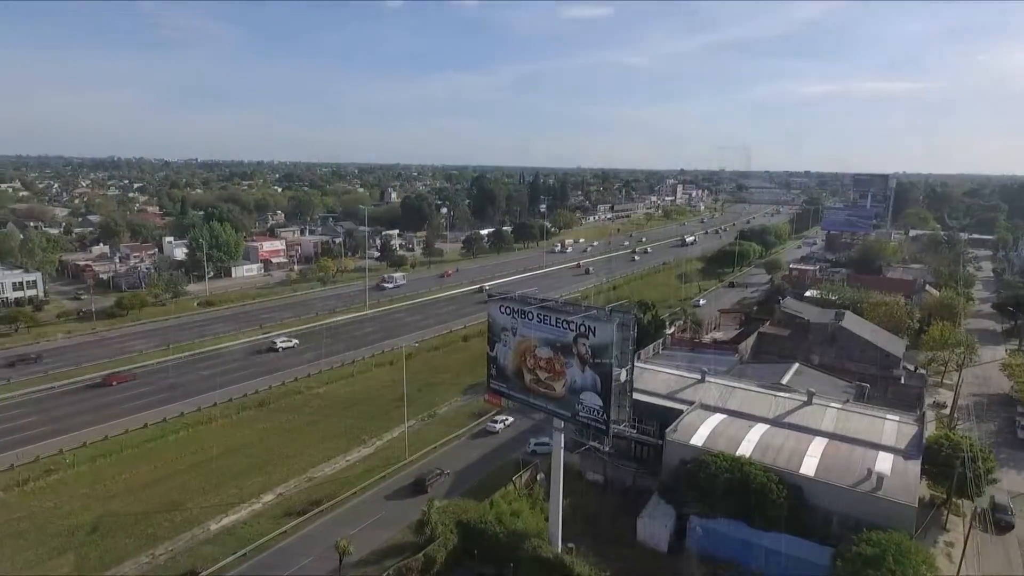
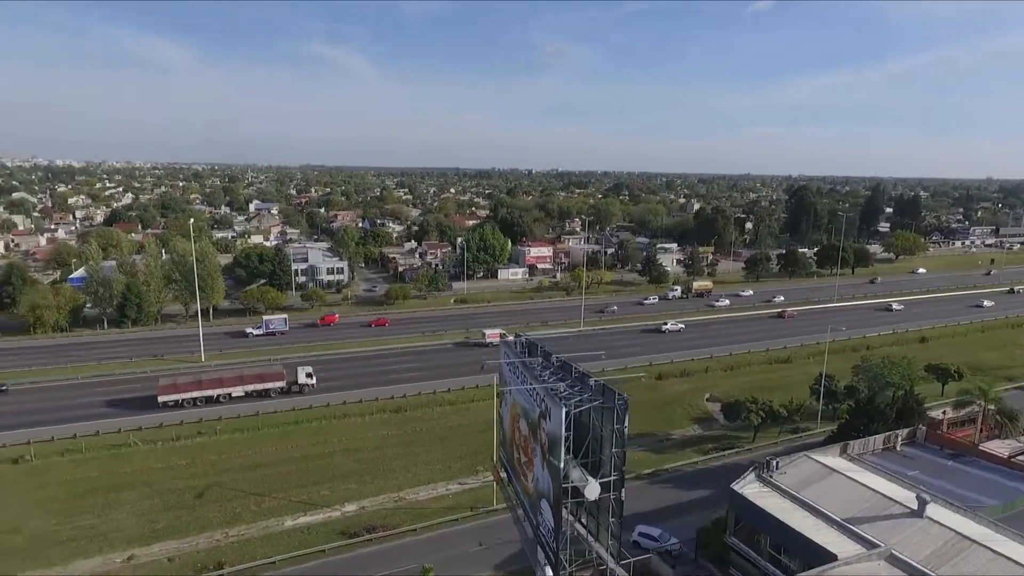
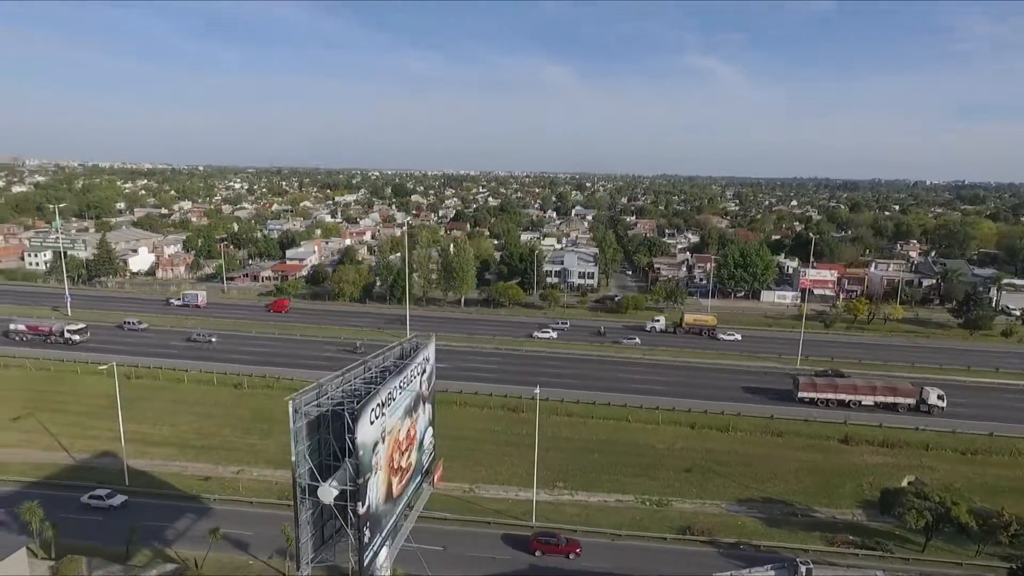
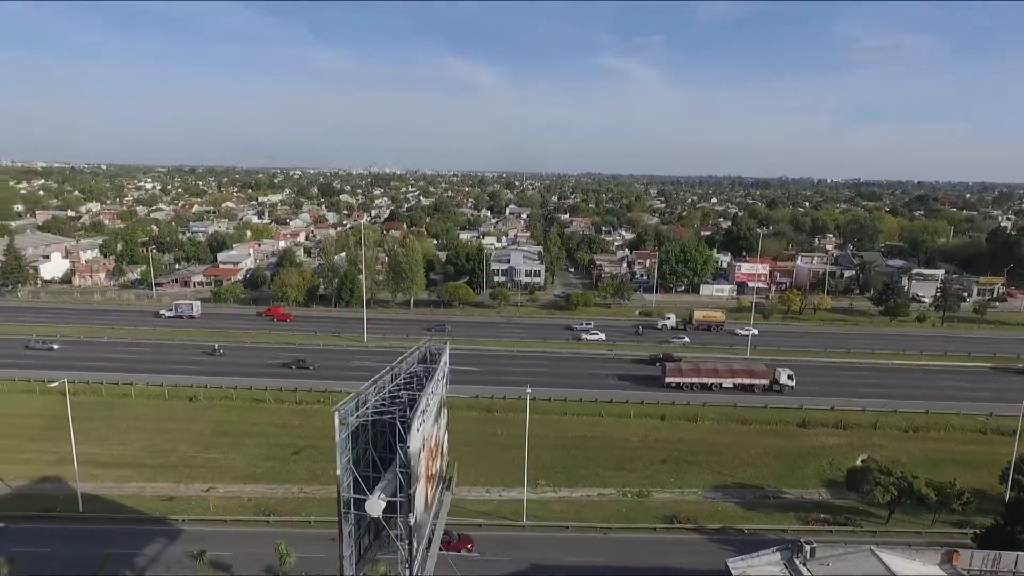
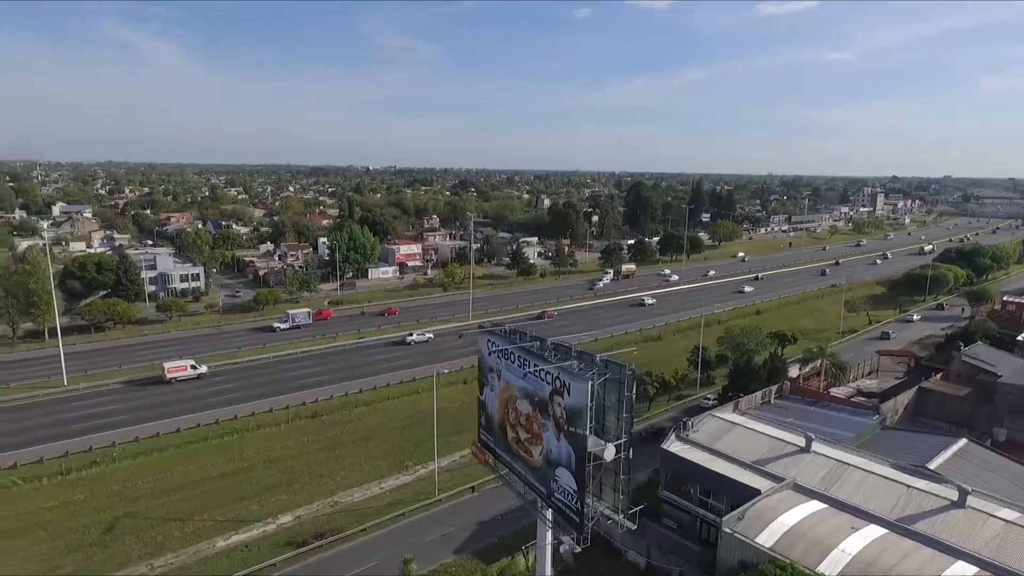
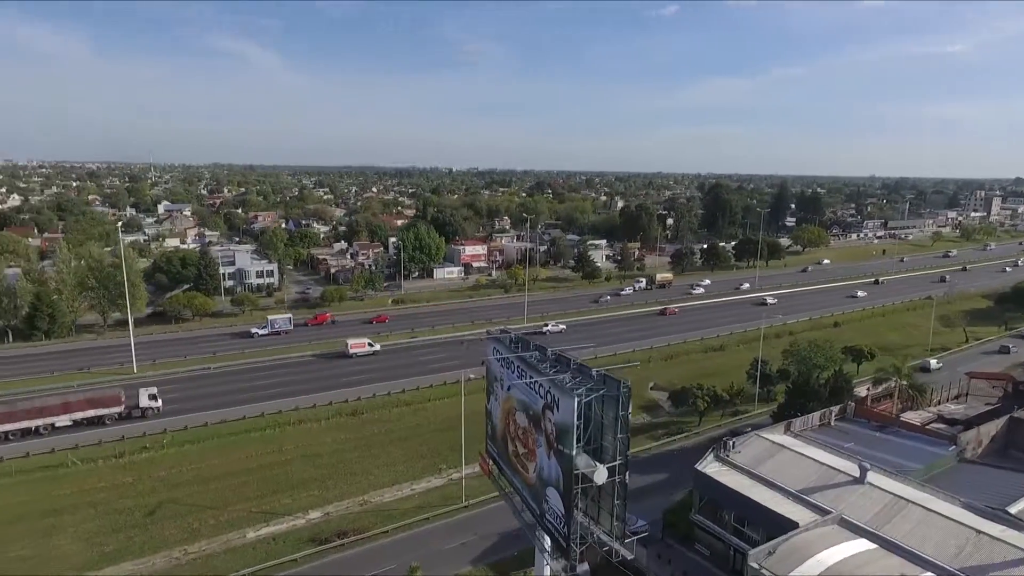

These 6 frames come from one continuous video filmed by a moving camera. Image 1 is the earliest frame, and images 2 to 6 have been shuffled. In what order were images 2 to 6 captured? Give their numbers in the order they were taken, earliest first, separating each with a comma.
5, 6, 2, 4, 3
